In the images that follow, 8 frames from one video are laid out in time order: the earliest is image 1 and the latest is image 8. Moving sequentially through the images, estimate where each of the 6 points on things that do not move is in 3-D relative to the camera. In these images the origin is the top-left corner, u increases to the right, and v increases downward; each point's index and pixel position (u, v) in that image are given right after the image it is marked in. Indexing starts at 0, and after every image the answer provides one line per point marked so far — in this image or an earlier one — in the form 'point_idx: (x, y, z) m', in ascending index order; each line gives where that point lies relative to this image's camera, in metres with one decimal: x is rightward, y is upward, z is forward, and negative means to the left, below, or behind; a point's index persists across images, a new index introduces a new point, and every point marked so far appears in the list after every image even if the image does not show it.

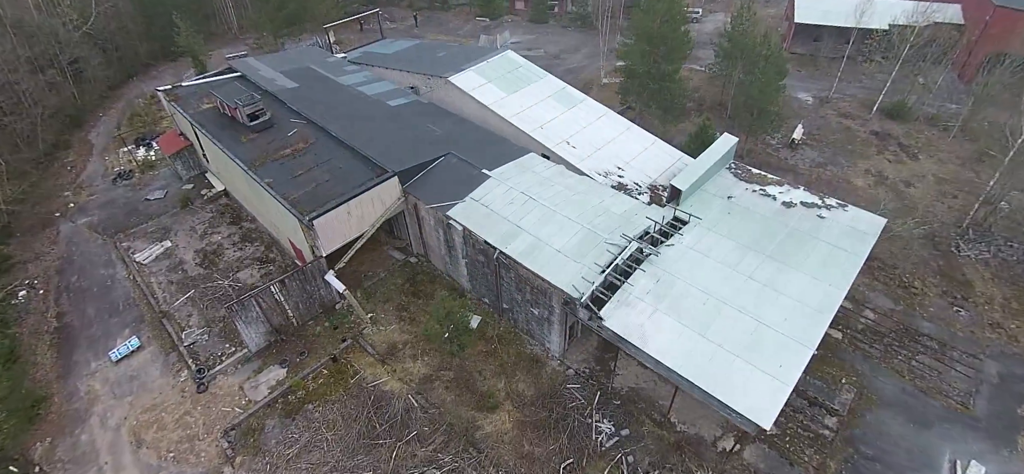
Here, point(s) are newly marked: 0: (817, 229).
0: (+10.7, +0.3, +17.1) m
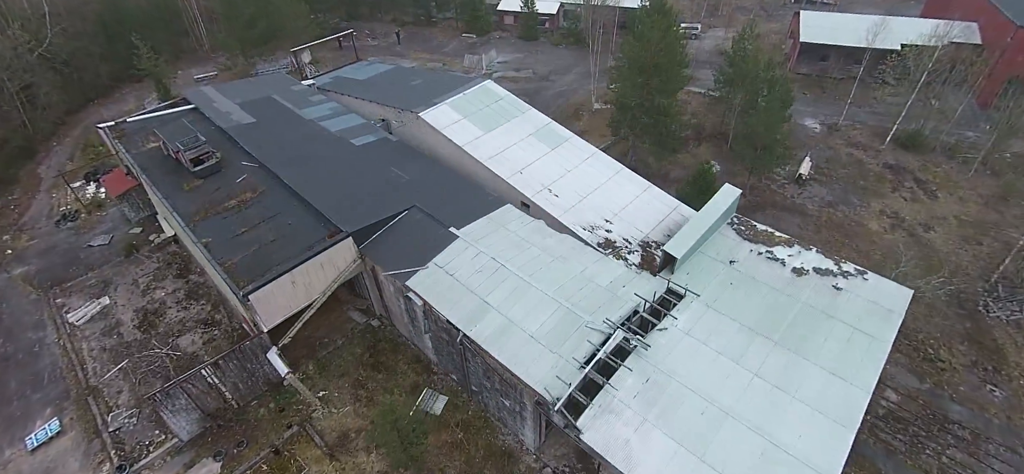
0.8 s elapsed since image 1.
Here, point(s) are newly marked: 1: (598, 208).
0: (+9.7, -2.0, +14.8) m
1: (+3.3, +1.1, +18.9) m
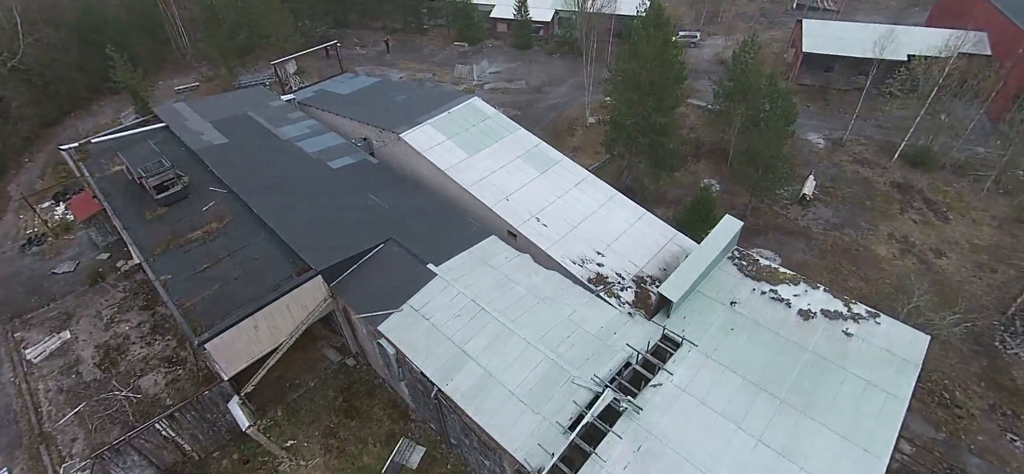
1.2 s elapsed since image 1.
0: (+9.2, -3.2, +13.5) m
1: (+2.8, -0.1, +17.7) m
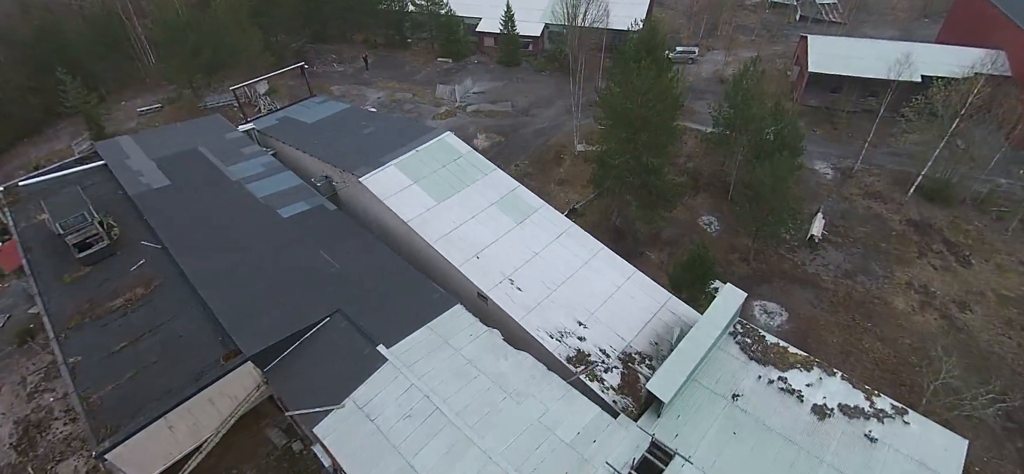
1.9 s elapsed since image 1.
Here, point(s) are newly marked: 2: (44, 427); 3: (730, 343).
0: (+8.2, -5.3, +11.3) m
1: (+1.8, -2.2, +15.5) m
2: (-16.0, -6.5, +16.7) m
3: (+6.1, -3.0, +13.8) m
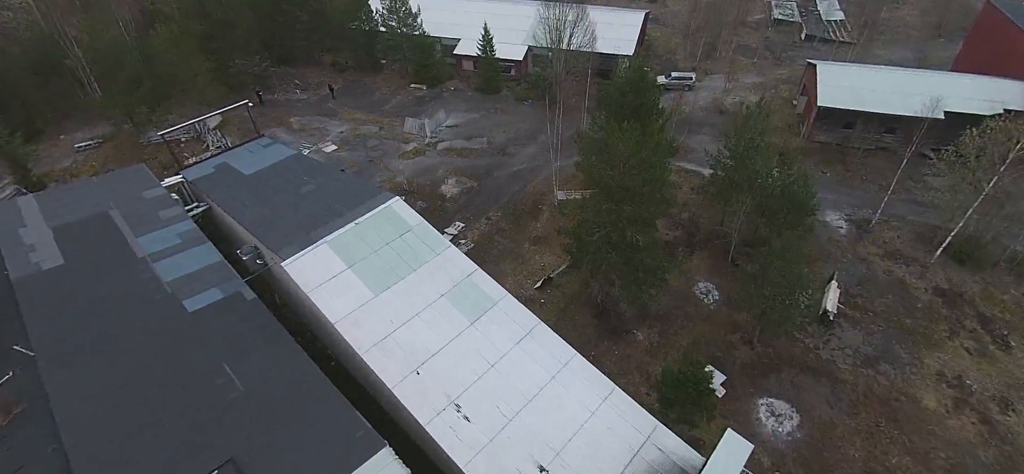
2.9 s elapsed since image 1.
0: (+6.8, -8.3, +8.2) m
1: (+0.5, -5.1, +12.3) m
2: (-17.4, -9.4, +13.6) m
3: (+4.8, -6.0, +10.7) m
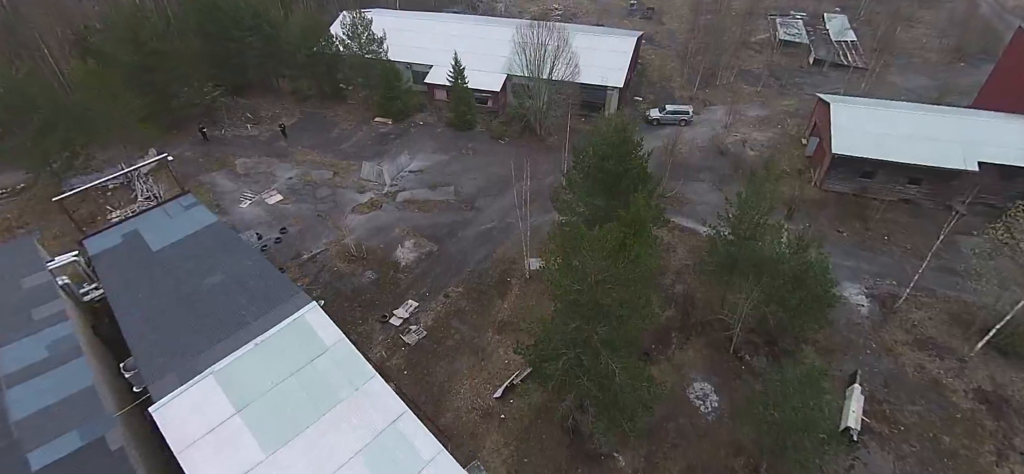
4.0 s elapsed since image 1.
0: (+5.3, -11.6, +4.8) m
1: (-1.0, -8.4, +8.9) m
2: (-18.9, -12.7, +10.2) m
3: (+3.3, -9.2, +7.3) m
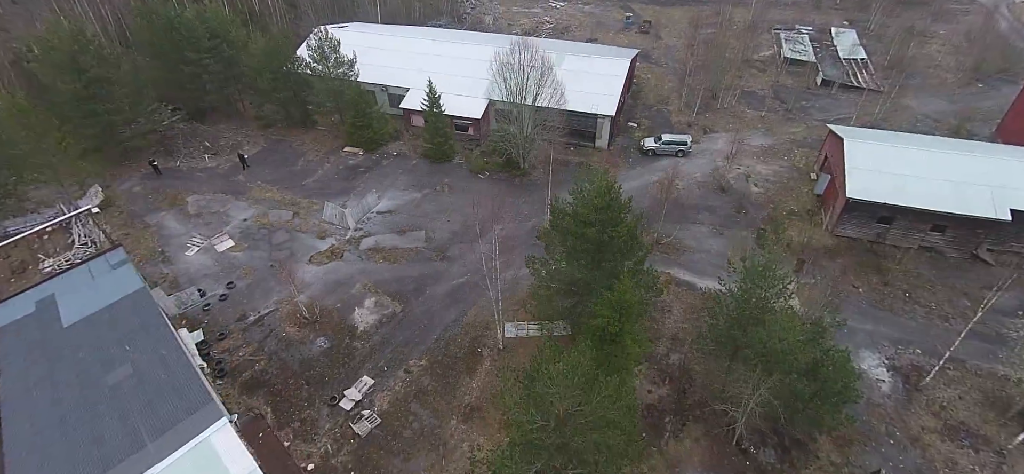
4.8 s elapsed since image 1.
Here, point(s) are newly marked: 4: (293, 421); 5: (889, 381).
0: (+4.3, -14.0, +2.3) m
1: (-2.1, -10.8, +6.5) m
2: (-19.9, -15.0, +7.7) m
3: (+2.2, -11.6, +4.8) m
4: (-7.1, -6.0, +15.9) m
5: (+13.4, -5.1, +17.5) m
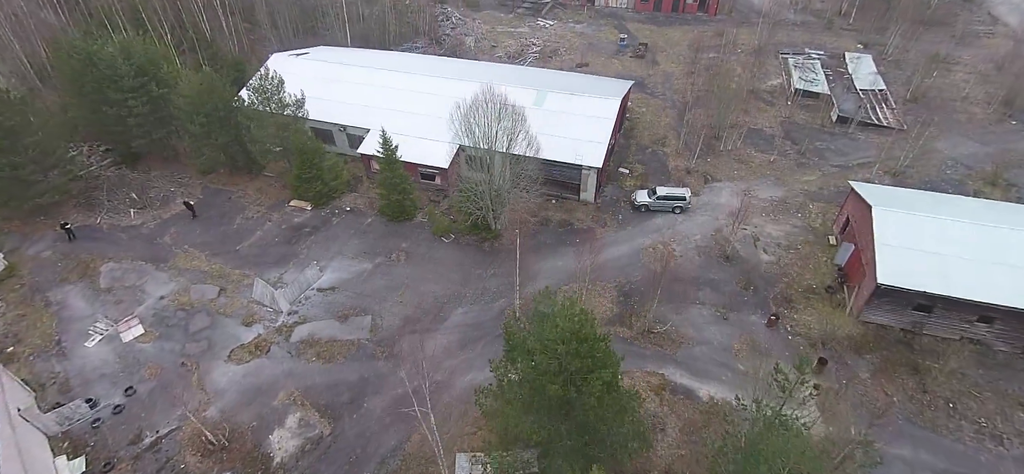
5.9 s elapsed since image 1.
0: (+2.8, -17.3, -1.2) m
1: (-3.5, -14.1, +2.9) m
2: (-21.4, -18.3, +4.2) m
3: (+0.8, -15.0, +1.3) m
4: (-8.5, -9.3, +12.3) m
5: (+12.0, -8.4, +13.8) m
